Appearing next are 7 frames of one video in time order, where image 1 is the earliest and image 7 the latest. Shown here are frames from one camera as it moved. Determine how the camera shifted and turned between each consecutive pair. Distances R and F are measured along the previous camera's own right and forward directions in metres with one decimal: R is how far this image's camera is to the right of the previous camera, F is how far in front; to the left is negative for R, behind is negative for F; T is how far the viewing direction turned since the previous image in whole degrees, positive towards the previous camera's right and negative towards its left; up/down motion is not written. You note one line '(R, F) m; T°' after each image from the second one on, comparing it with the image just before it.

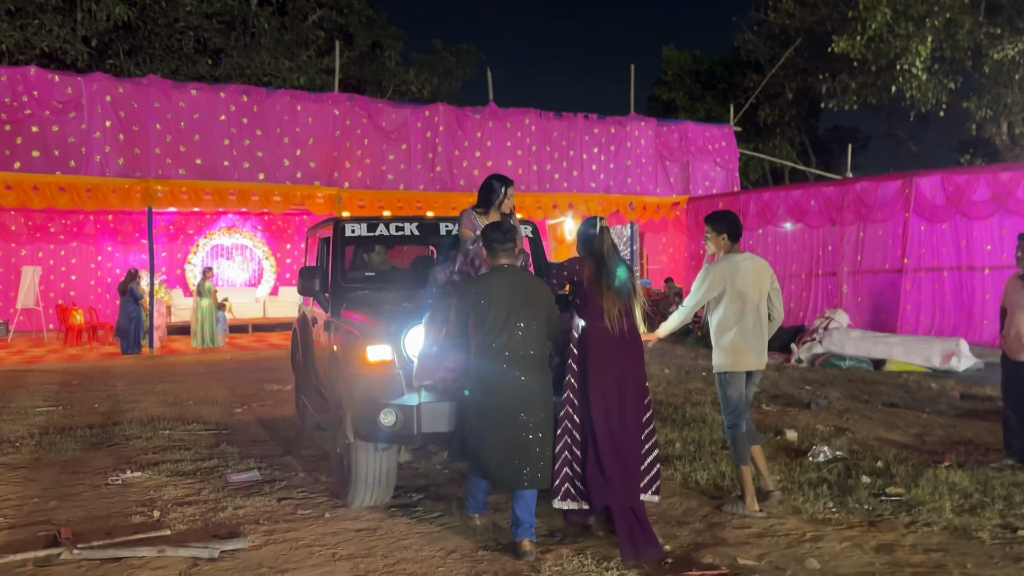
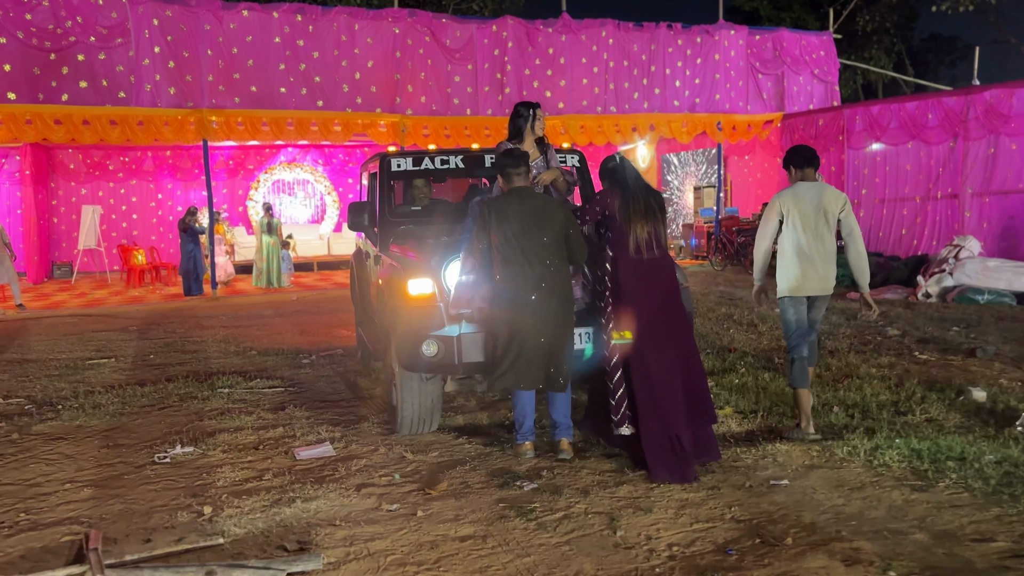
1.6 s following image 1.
(-0.3, +1.1) m; -4°
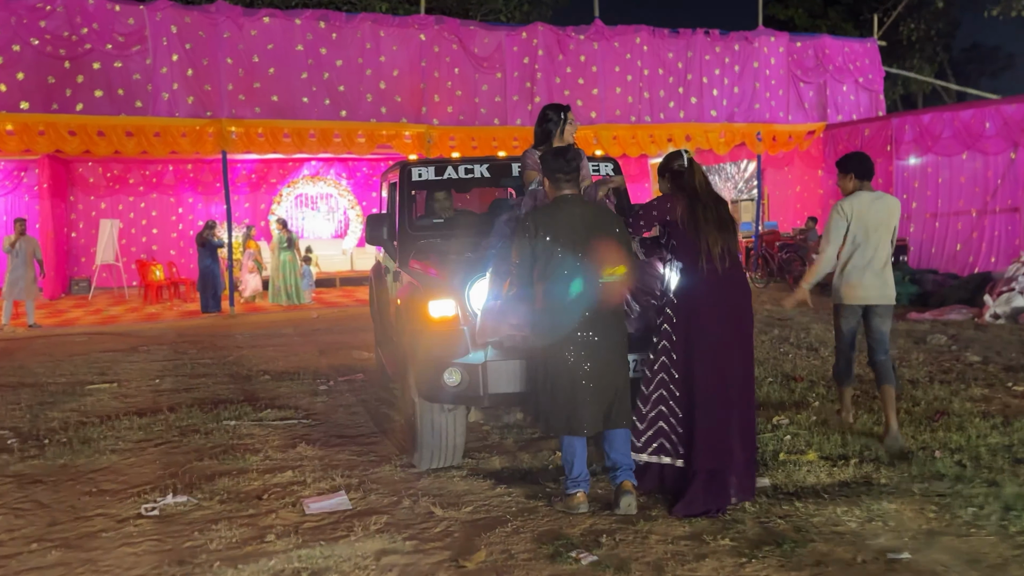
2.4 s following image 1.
(-0.1, +0.7) m; -2°
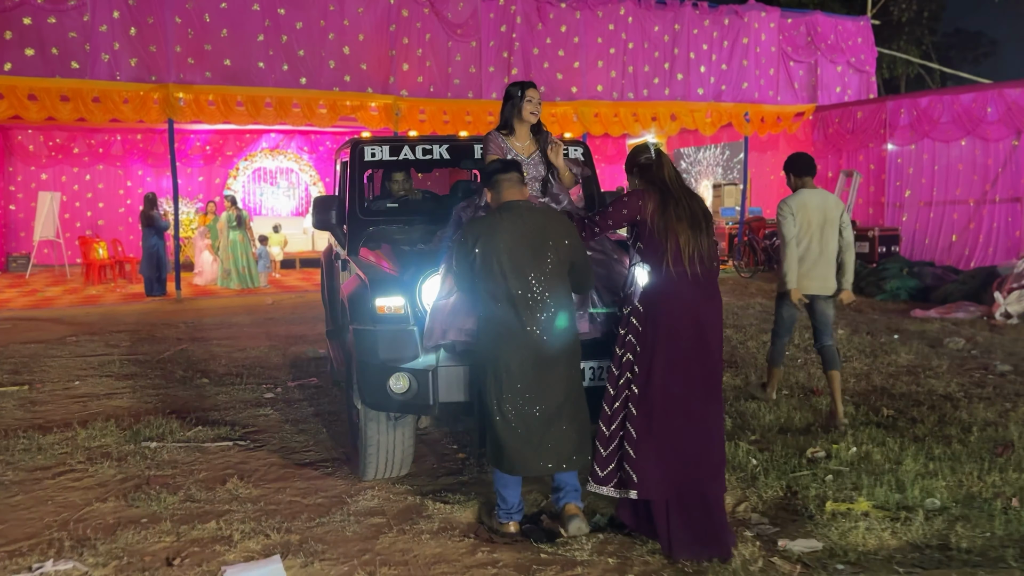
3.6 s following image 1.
(-0.1, +0.9) m; +2°
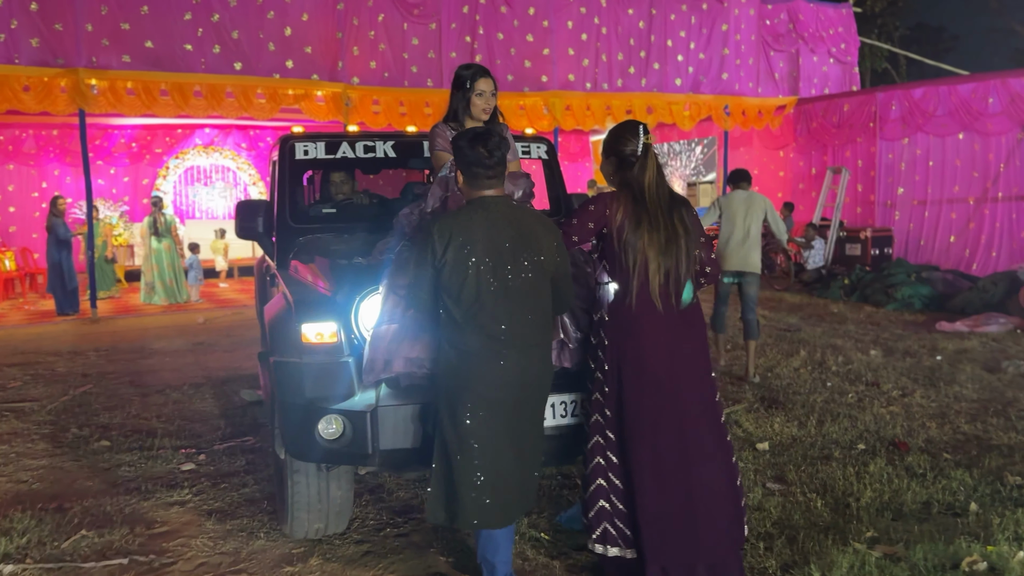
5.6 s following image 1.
(-0.3, +1.3) m; +4°
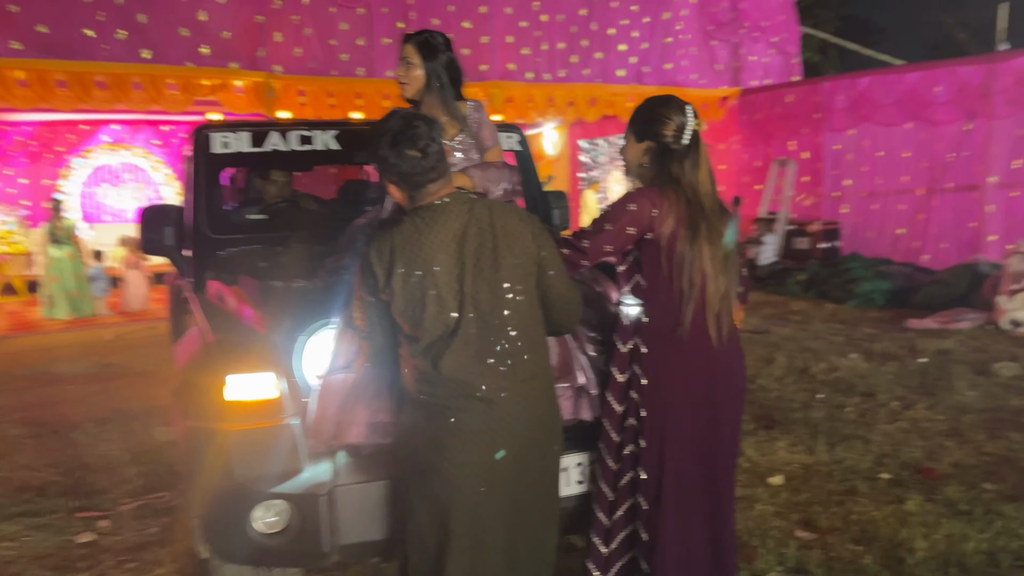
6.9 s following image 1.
(-0.2, +0.7) m; +5°
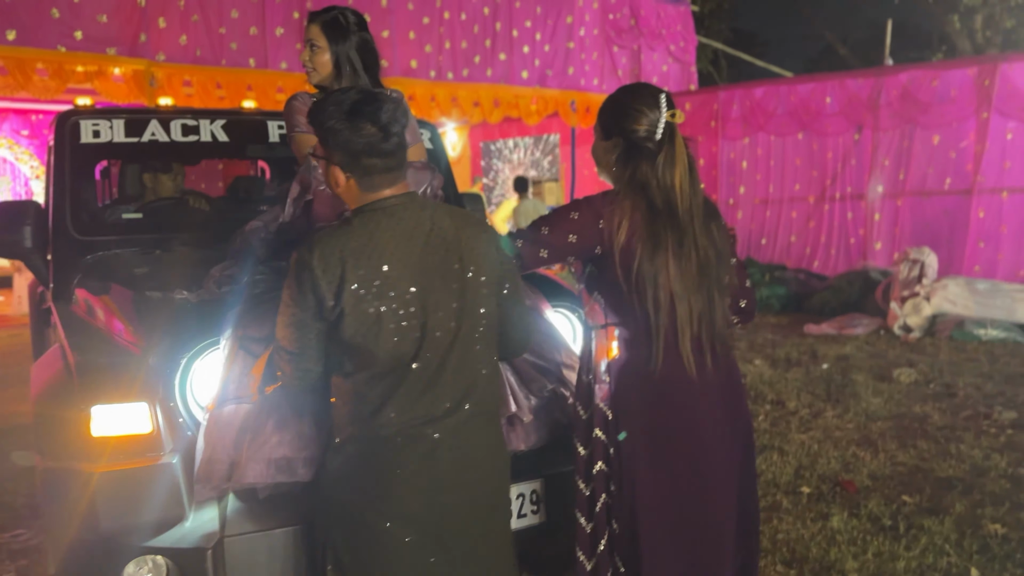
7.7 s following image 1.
(-0.1, +0.3) m; +7°
